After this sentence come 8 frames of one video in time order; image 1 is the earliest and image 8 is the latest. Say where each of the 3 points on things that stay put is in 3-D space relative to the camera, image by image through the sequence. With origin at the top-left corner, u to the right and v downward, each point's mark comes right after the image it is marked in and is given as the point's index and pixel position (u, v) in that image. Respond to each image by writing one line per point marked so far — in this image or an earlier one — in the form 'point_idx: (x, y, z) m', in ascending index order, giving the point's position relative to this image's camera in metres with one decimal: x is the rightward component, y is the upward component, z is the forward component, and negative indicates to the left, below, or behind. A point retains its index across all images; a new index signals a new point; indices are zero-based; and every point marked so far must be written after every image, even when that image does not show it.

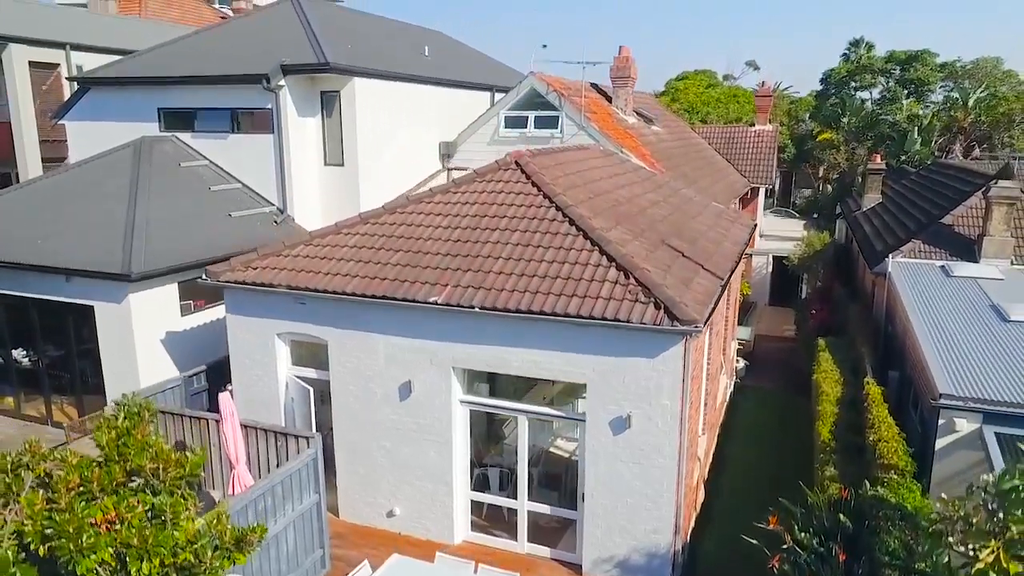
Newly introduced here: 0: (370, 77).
0: (-2.0, +3.0, +10.5) m
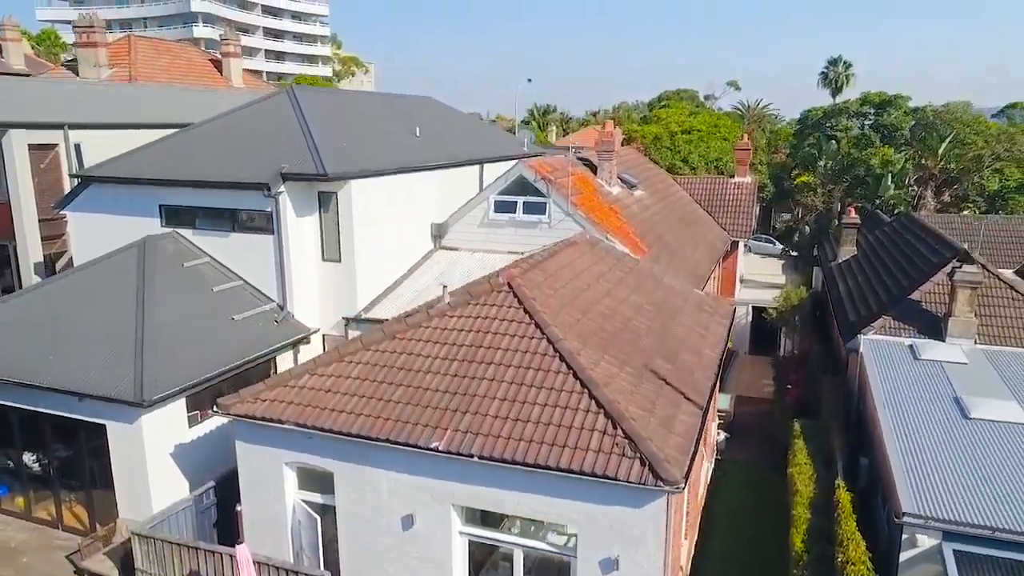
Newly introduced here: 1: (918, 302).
0: (-2.2, +1.7, +10.9) m
1: (+7.1, -0.3, +12.7) m
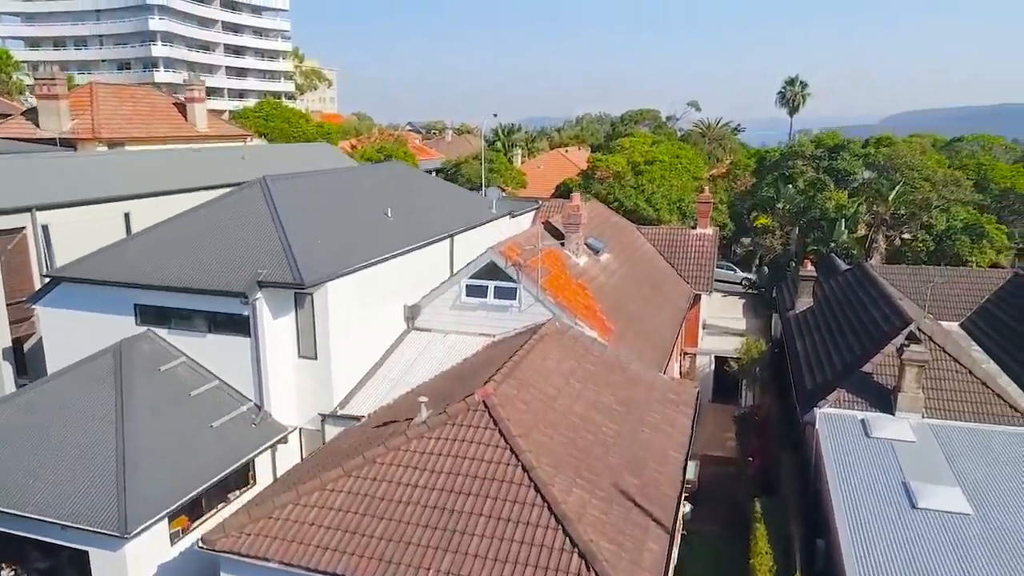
0: (-2.6, +0.2, +11.1) m
1: (+6.6, -1.6, +13.4) m
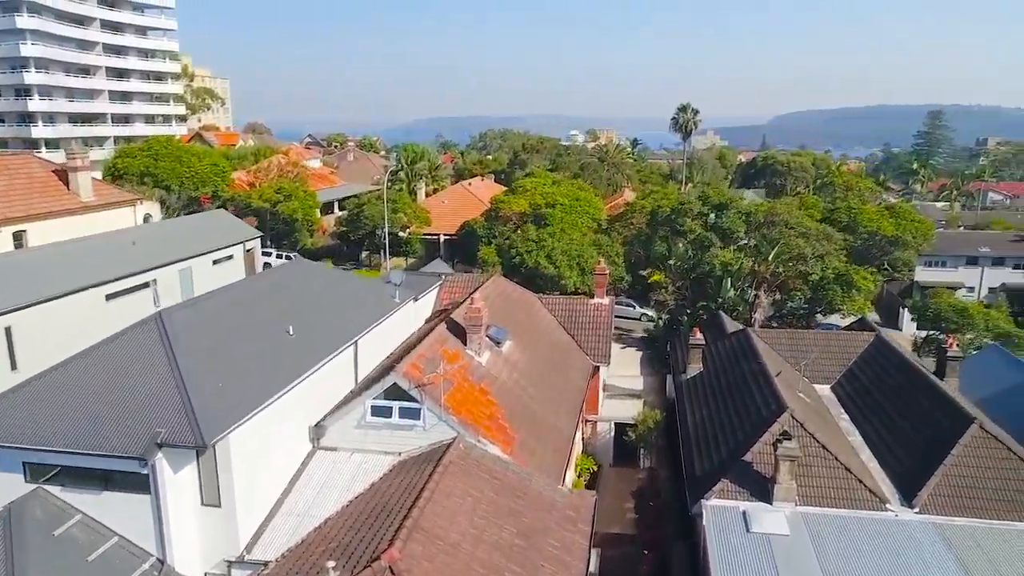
0: (-4.1, -2.0, +11.1) m
1: (+4.8, -3.5, +14.6) m
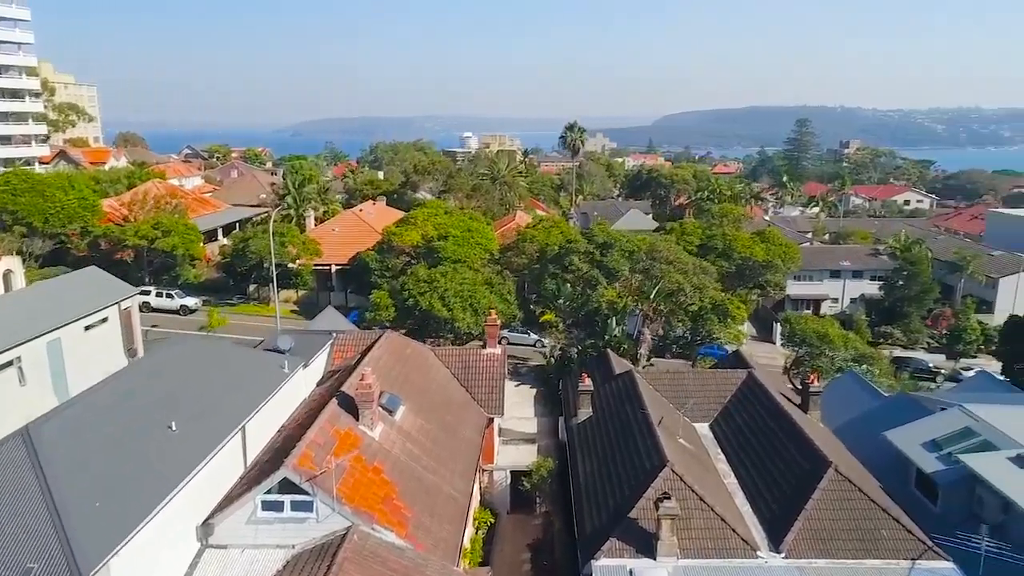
0: (-5.8, -3.8, +10.8) m
1: (+2.6, -4.9, +15.4) m
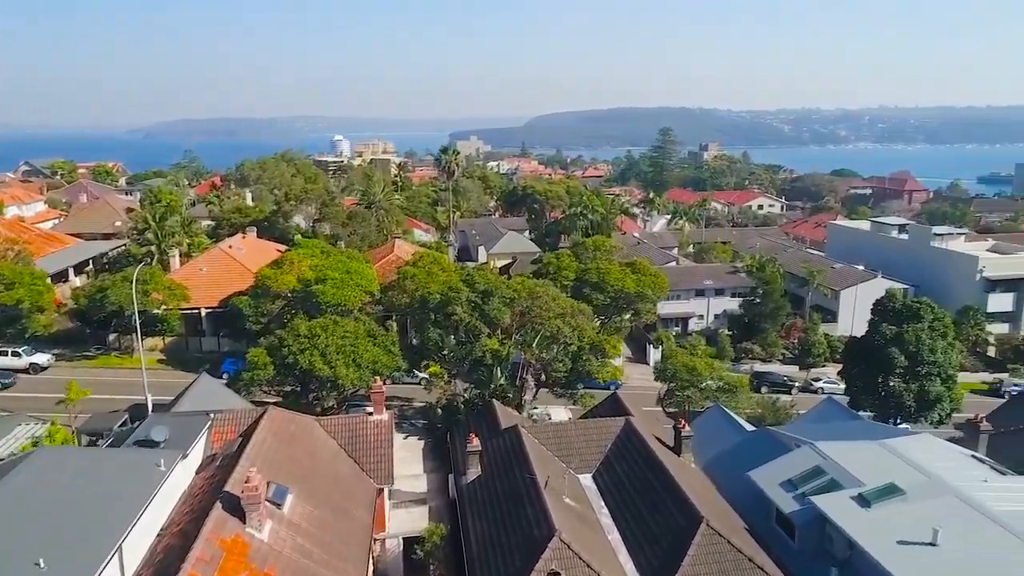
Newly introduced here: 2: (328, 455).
0: (-7.2, -6.0, +10.1) m
1: (+0.4, -6.8, +16.1) m
2: (-5.0, -4.5, +19.8) m
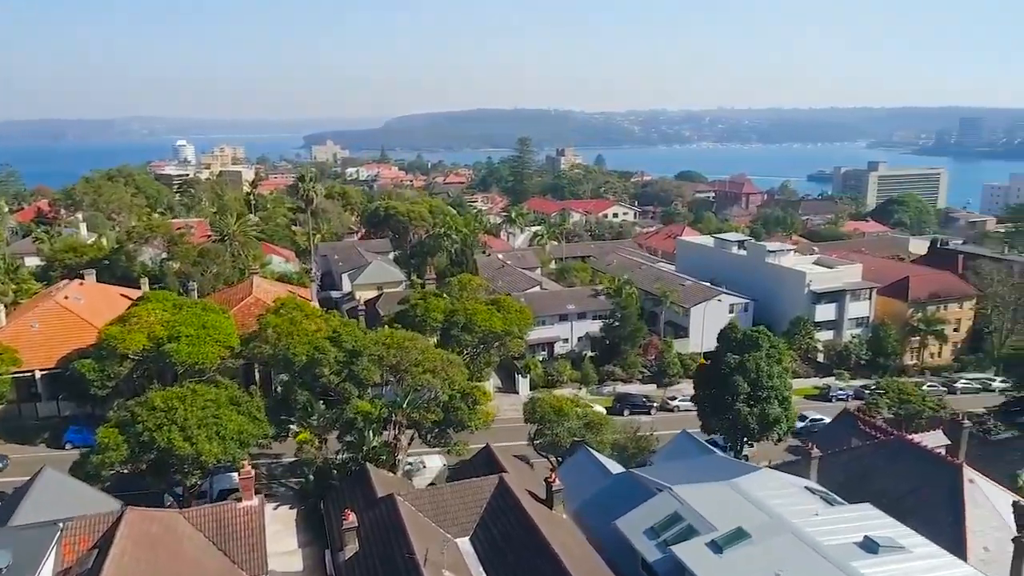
0: (-8.6, -8.5, +9.0) m
1: (-2.2, -8.9, +16.3) m
2: (-8.3, -6.9, +18.9) m
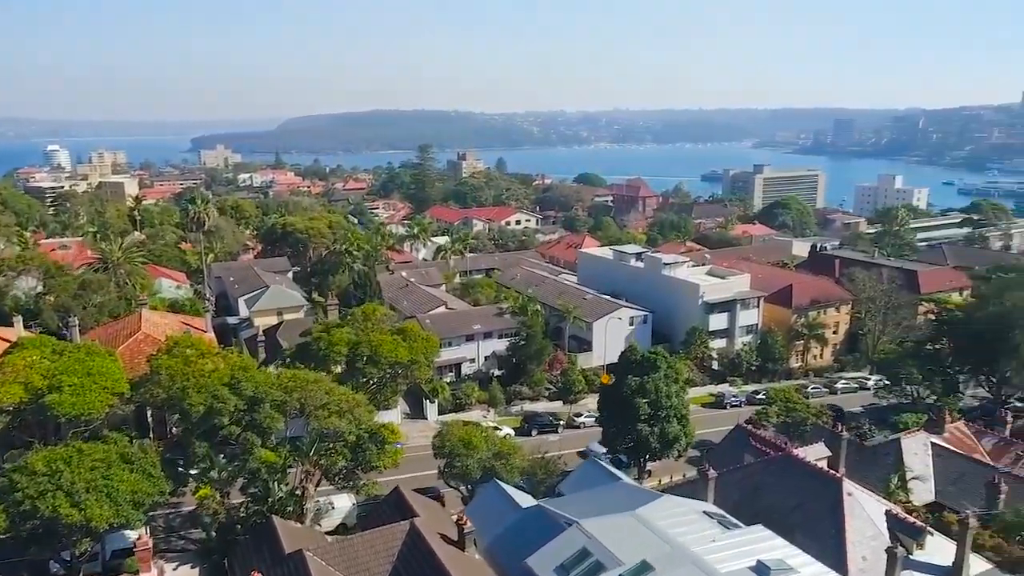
0: (-9.5, -10.3, +8.0) m
1: (-4.1, -10.5, +16.1) m
2: (-10.5, -8.6, +17.9) m
